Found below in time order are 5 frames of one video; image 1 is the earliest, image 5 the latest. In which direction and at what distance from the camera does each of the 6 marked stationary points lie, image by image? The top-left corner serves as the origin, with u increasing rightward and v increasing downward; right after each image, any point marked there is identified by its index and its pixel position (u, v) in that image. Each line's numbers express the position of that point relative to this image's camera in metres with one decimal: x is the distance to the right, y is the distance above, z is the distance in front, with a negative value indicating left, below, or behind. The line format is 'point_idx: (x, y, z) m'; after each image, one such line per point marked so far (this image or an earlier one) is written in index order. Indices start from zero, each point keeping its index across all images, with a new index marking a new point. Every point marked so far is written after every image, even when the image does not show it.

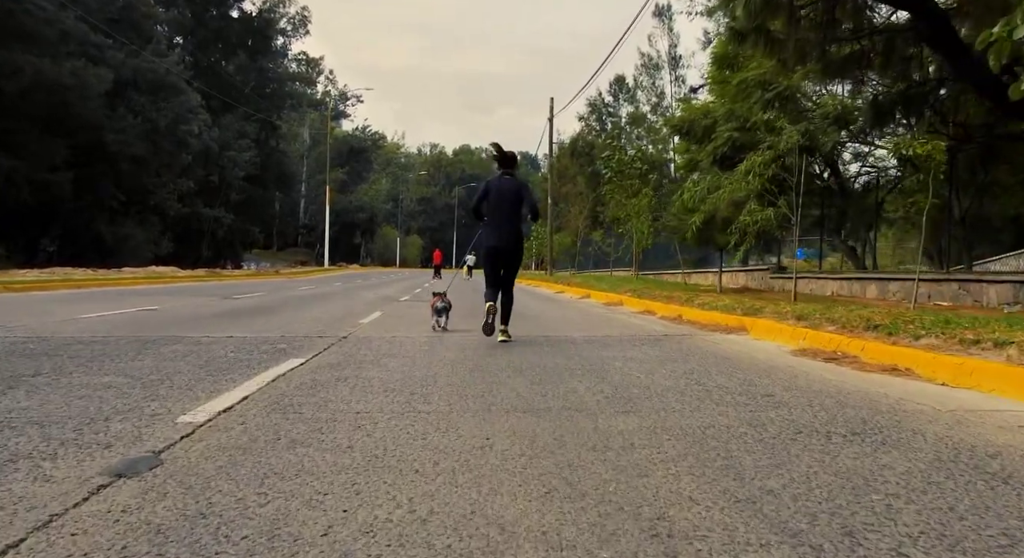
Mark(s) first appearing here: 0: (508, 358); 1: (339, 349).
0: (0.0, -0.8, +9.5) m
1: (-1.9, -0.8, +10.0) m
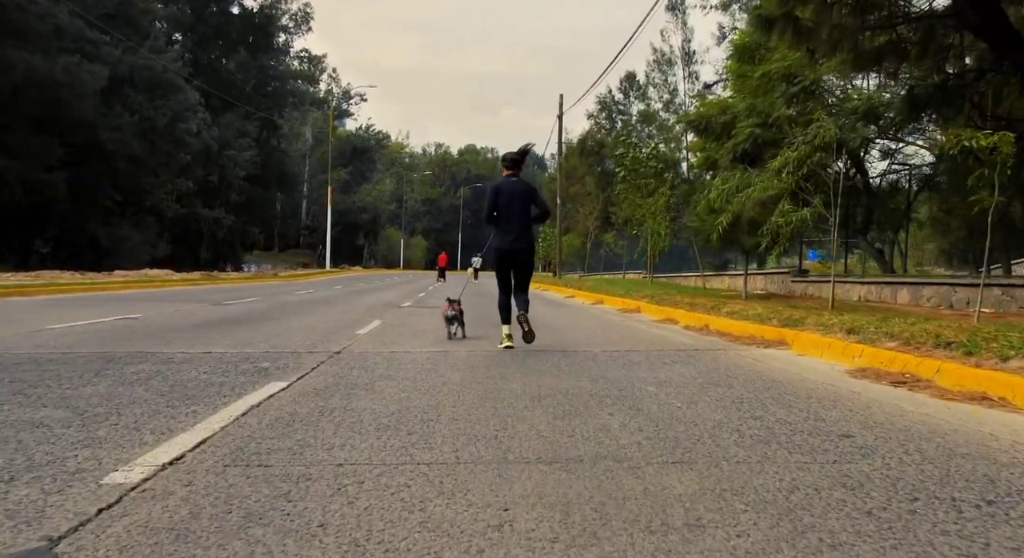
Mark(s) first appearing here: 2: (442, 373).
0: (+0.1, -0.9, +8.2) m
1: (-1.8, -0.9, +8.8) m
2: (-0.7, -0.9, +8.7) m
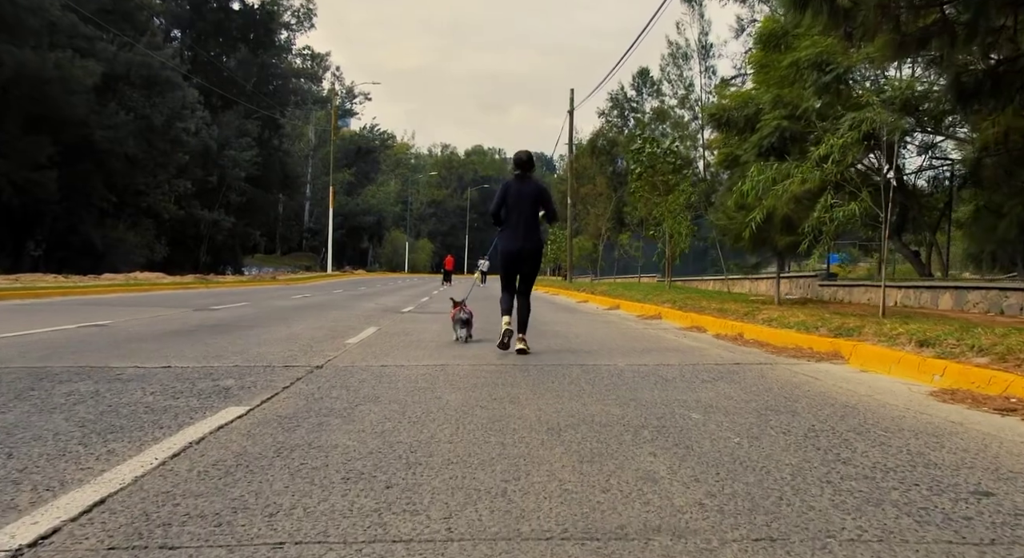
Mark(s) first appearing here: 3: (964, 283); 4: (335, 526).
0: (+0.2, -0.9, +6.7) m
1: (-1.7, -0.9, +7.3) m
2: (-0.6, -0.9, +7.2) m
3: (+9.2, -0.1, +18.2) m
4: (-0.7, -1.0, +3.6) m
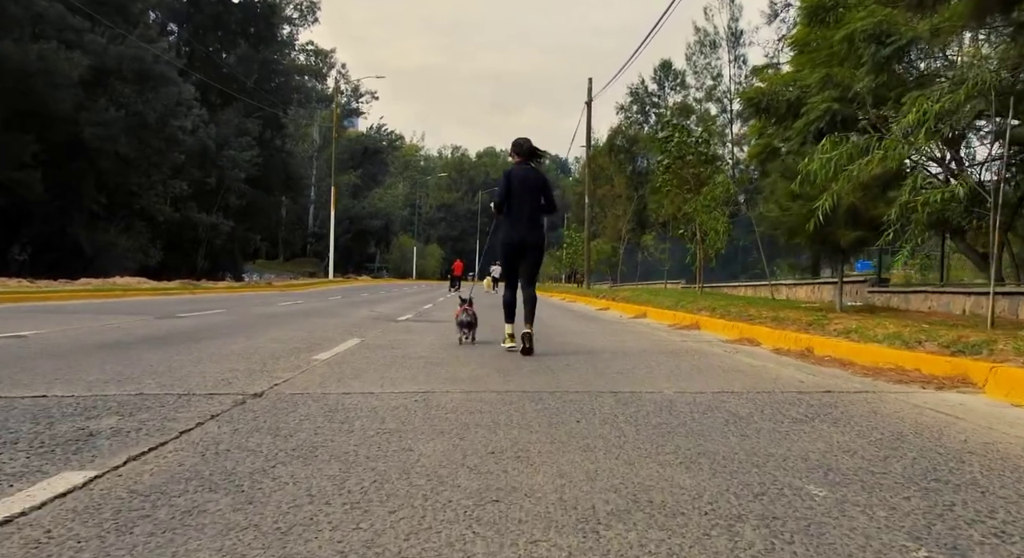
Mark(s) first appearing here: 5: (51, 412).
0: (+0.2, -0.9, +4.3) m
1: (-1.7, -0.9, +4.9) m
2: (-0.5, -0.9, +4.8) m
3: (+9.4, -0.2, +15.6) m
4: (-0.8, -0.9, +1.2) m
5: (-2.8, -0.8, +5.4) m
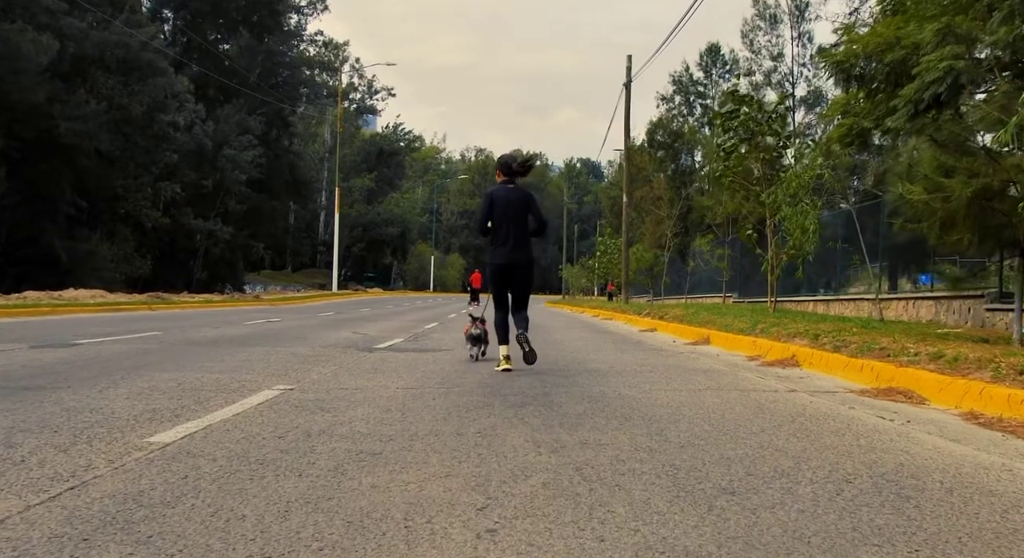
0: (+0.1, -0.9, 0.0) m
1: (-1.8, -0.9, +0.7) m
2: (-0.7, -0.9, +0.6) m
3: (+9.7, -0.4, +11.0) m
4: (-1.0, -0.9, -3.1) m
5: (-2.9, -0.9, +1.2) m
